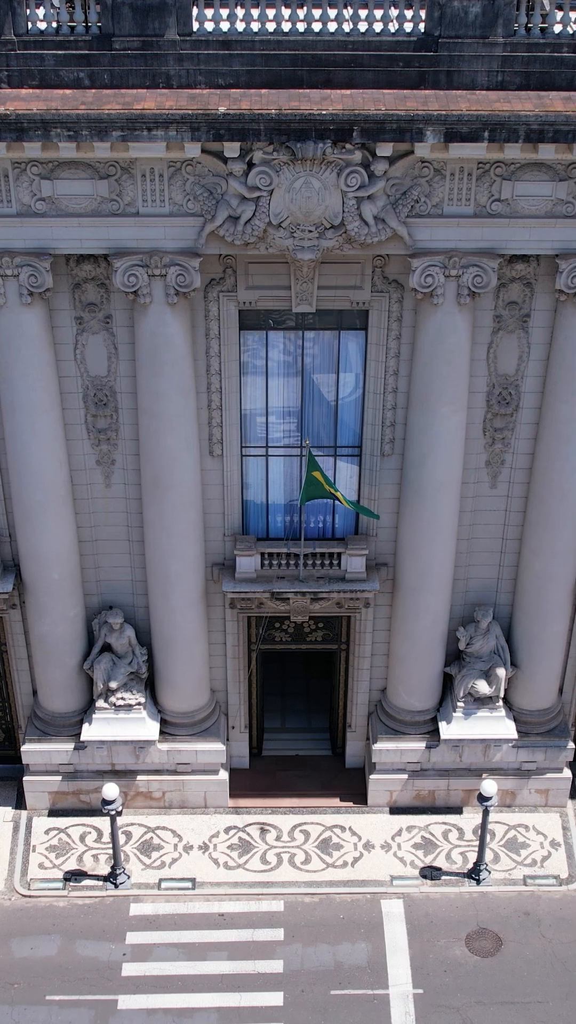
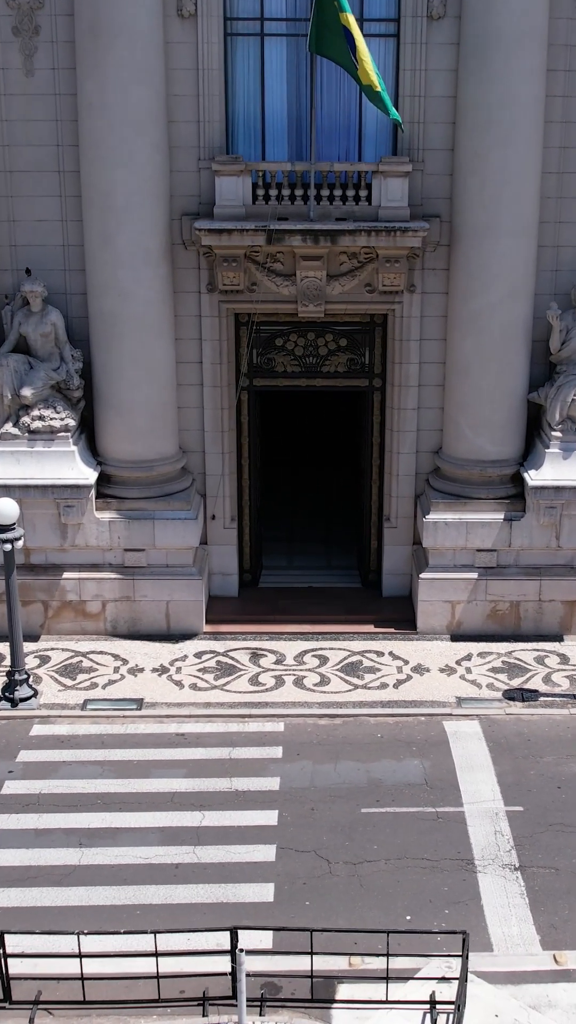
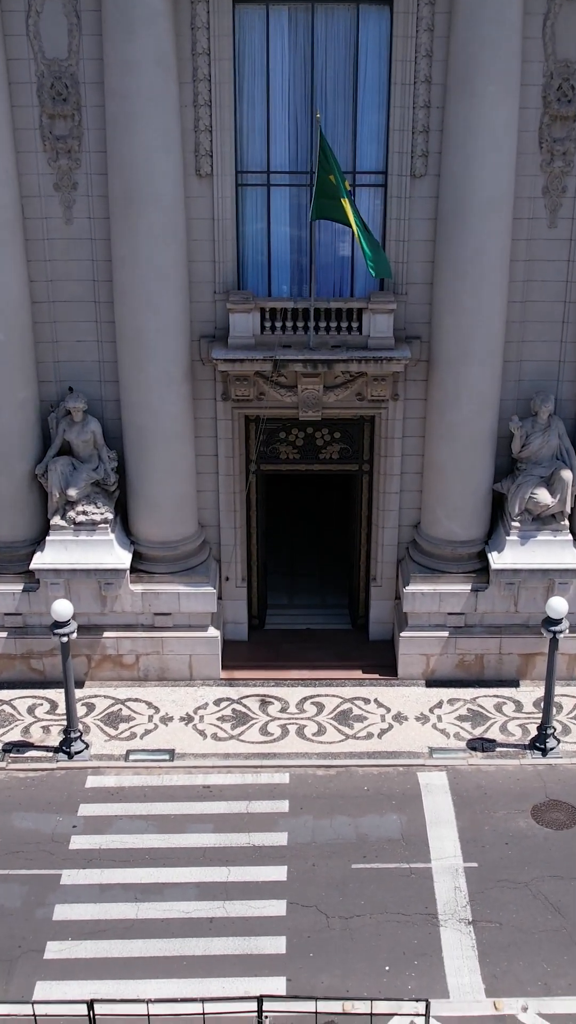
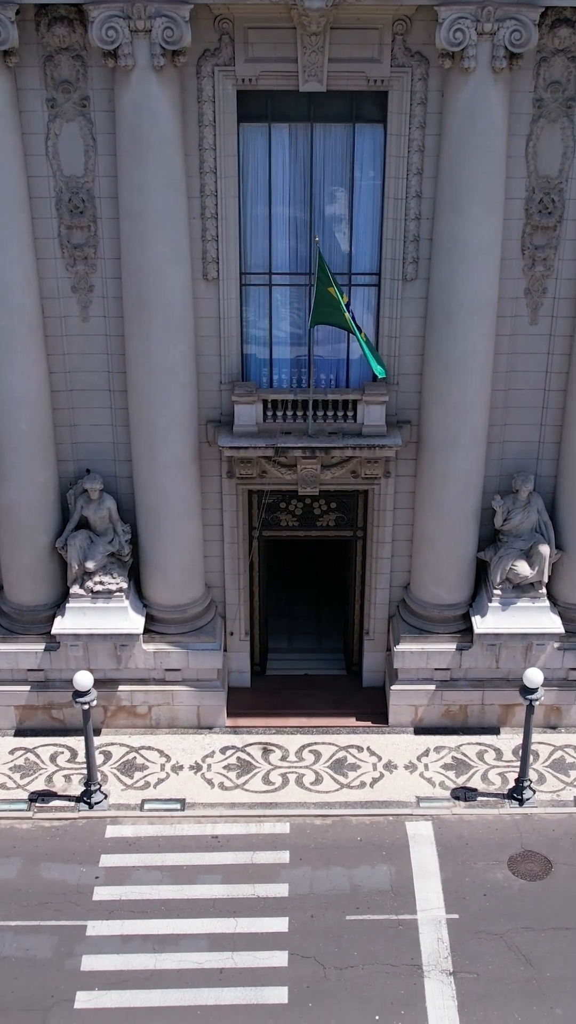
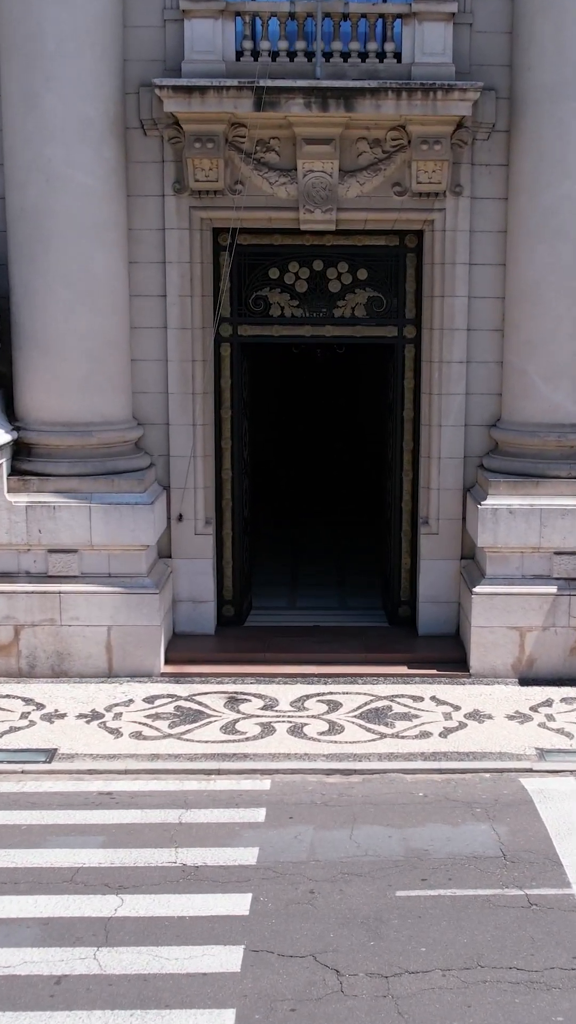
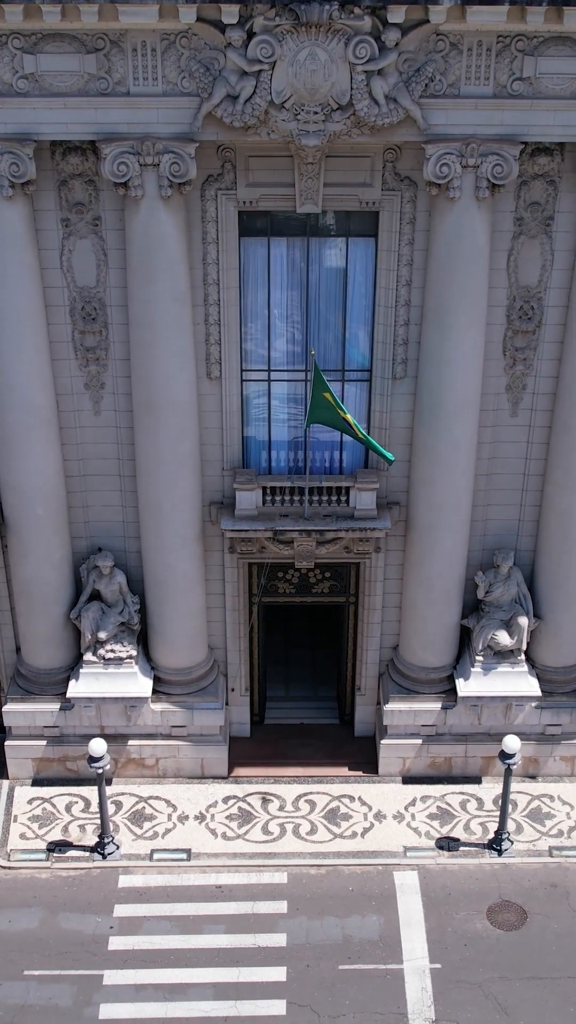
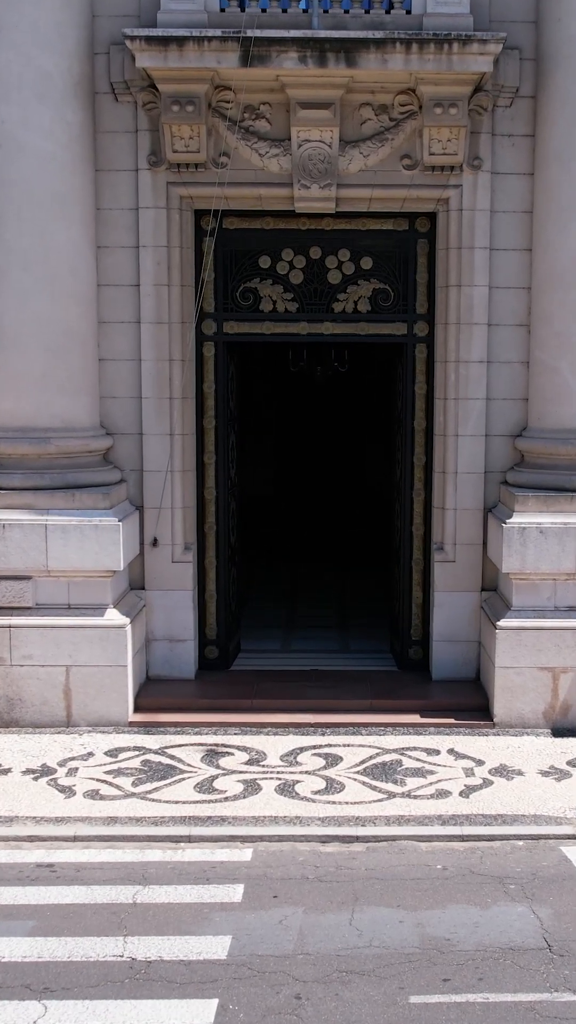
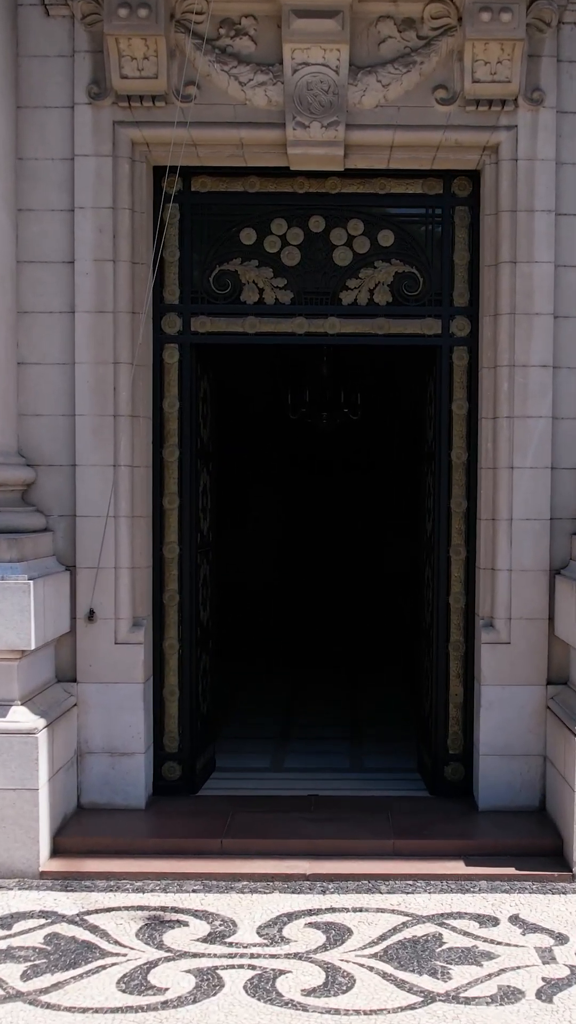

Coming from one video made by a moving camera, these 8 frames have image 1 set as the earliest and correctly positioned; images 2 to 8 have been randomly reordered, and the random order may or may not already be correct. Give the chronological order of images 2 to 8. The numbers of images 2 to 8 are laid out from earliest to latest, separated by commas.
6, 4, 3, 2, 5, 7, 8
